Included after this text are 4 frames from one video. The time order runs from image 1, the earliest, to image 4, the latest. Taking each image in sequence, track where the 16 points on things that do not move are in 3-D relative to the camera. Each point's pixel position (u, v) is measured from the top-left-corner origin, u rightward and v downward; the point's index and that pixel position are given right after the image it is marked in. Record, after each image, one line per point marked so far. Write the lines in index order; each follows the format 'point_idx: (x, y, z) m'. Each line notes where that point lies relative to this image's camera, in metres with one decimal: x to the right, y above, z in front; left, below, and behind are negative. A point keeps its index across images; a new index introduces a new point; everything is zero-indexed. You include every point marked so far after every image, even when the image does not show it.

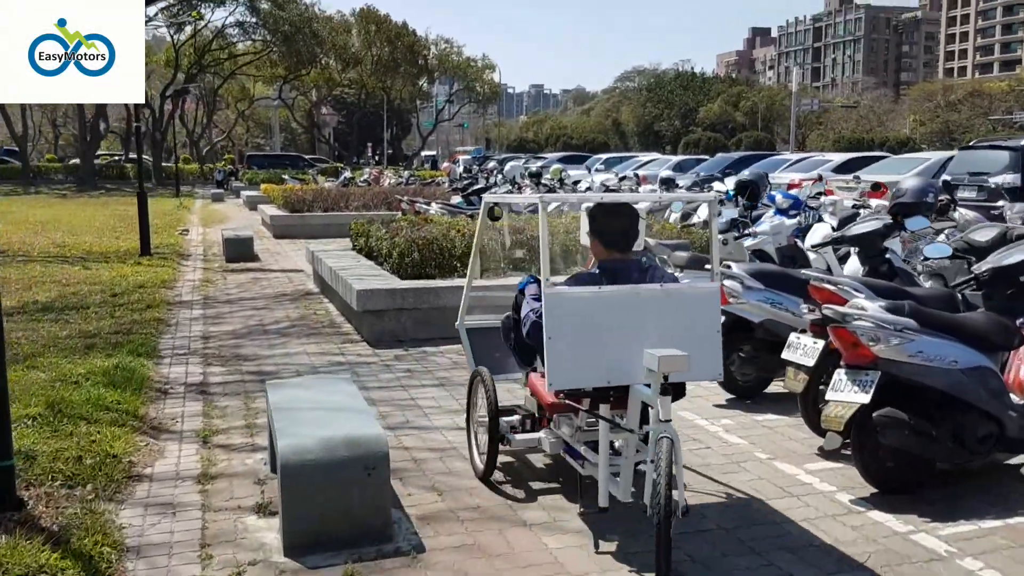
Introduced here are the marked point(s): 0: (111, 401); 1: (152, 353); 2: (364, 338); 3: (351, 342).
0: (-2.5, -0.7, +5.9) m
1: (-2.9, -0.5, +7.7) m
2: (-1.3, -0.4, +8.2) m
3: (-1.4, -0.5, +8.1) m
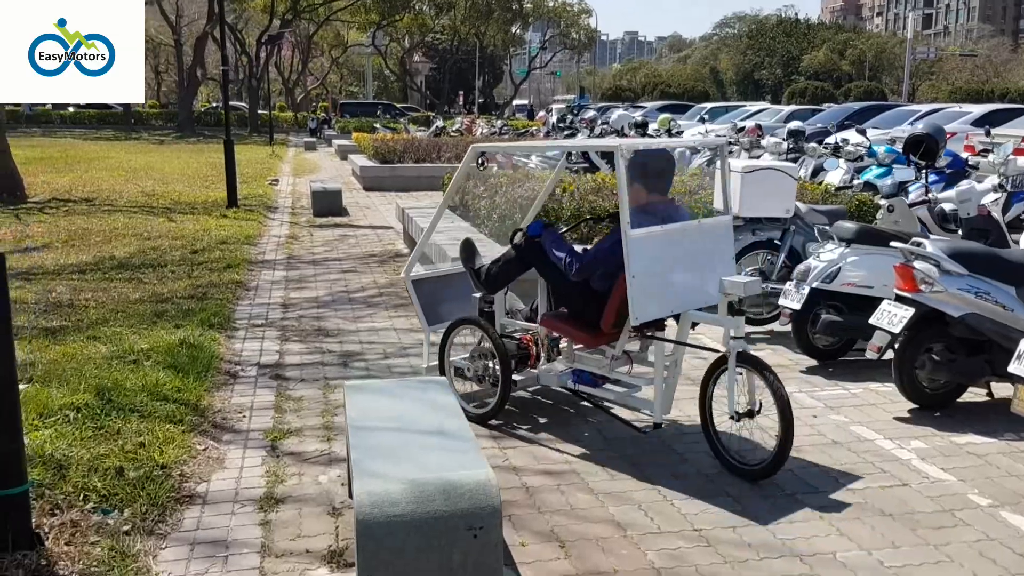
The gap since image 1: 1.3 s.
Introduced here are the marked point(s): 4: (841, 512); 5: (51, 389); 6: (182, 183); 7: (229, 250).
0: (-1.8, -0.5, +5.1) m
1: (-2.1, -0.3, +6.9) m
2: (-0.4, -0.2, +7.2) m
3: (-0.5, -0.2, +7.1) m
4: (+1.3, -0.9, +3.7) m
5: (-2.5, -0.5, +5.1) m
6: (-6.4, +2.0, +18.5) m
7: (-3.0, +0.4, +10.2) m
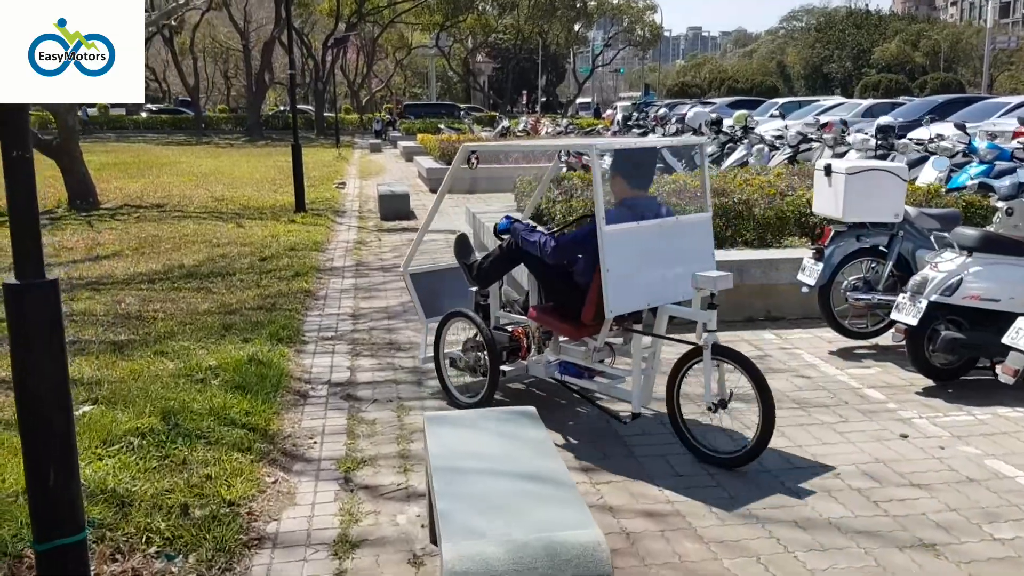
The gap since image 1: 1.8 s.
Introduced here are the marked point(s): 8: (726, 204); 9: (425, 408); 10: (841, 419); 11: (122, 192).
0: (-1.4, -0.6, +4.8) m
1: (-1.5, -0.3, +6.6) m
2: (+0.2, -0.3, +6.8) m
3: (+0.1, -0.3, +6.8) m
4: (+1.6, -1.0, +3.2) m
5: (-2.0, -0.6, +4.8) m
6: (-5.1, +2.0, +18.5) m
7: (-2.3, +0.3, +10.0) m
8: (+1.7, +0.7, +7.5) m
9: (-0.5, -0.6, +5.1) m
10: (+1.7, -0.7, +4.8) m
11: (-7.3, +1.8, +17.7) m
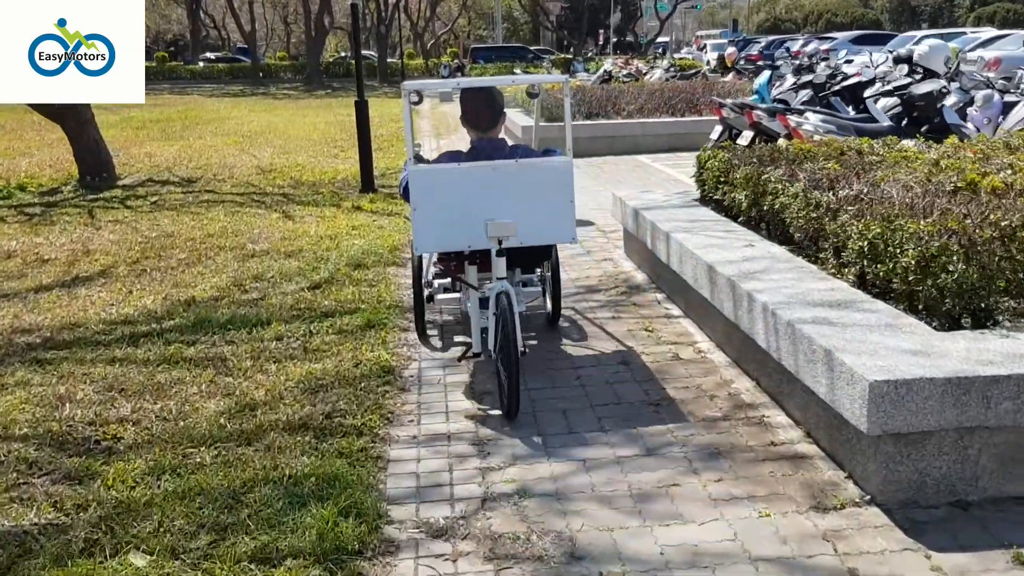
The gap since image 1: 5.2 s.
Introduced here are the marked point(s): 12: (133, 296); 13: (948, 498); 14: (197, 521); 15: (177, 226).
0: (-0.5, -1.2, +1.3) m
1: (-0.4, -0.8, +3.1) m
2: (+1.2, -0.7, +3.2) m
3: (+1.1, -0.8, +3.2) m
4: (+2.5, -1.6, -0.4) m
5: (-1.1, -1.2, +1.4) m
6: (-3.3, +2.2, +15.1) m
7: (-1.0, +0.1, +6.5) m
8: (+2.8, +0.3, +3.8) m
9: (+0.5, -1.2, +1.6) m
10: (+2.6, -1.2, +1.2) m
11: (-5.5, +1.9, +14.5) m
12: (-2.5, -0.1, +6.3) m
13: (+1.5, -0.7, +3.2) m
14: (-1.1, -0.8, +3.2) m
15: (-3.1, +0.6, +8.7) m
